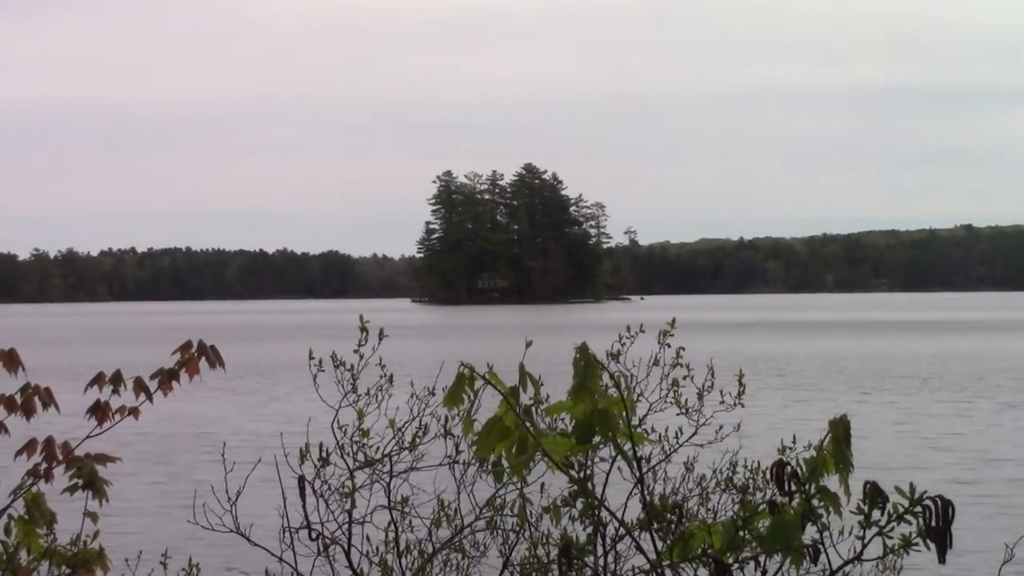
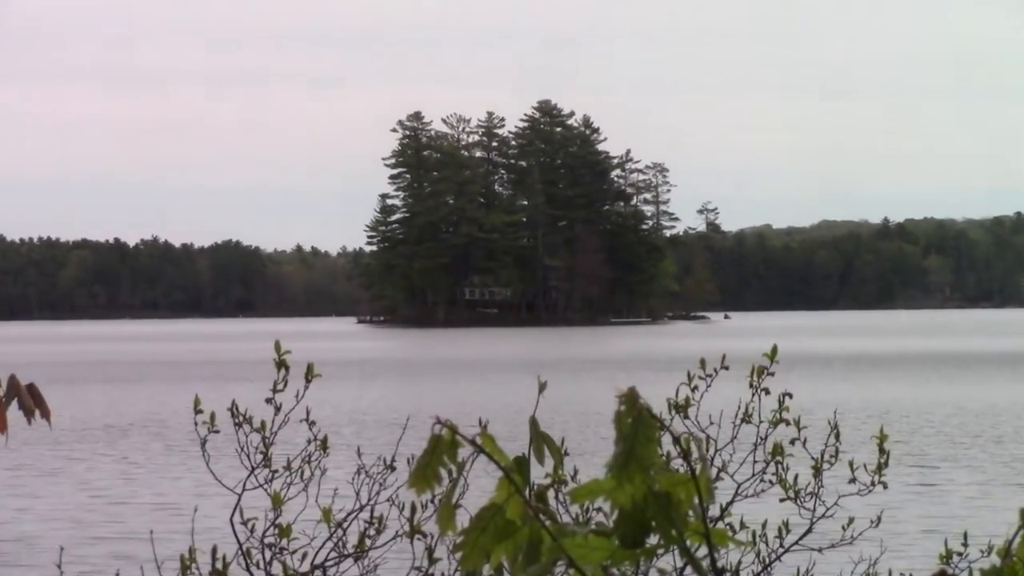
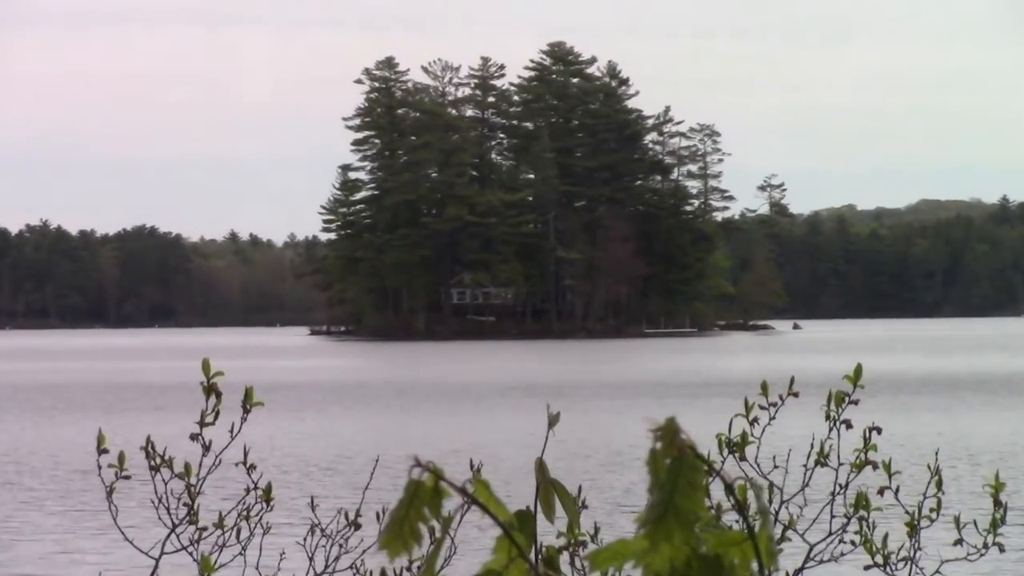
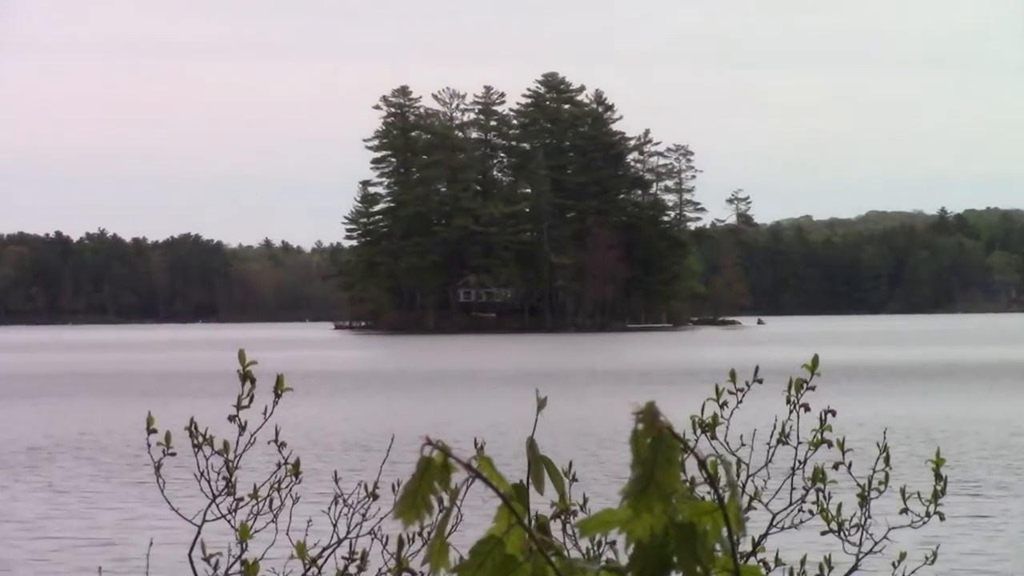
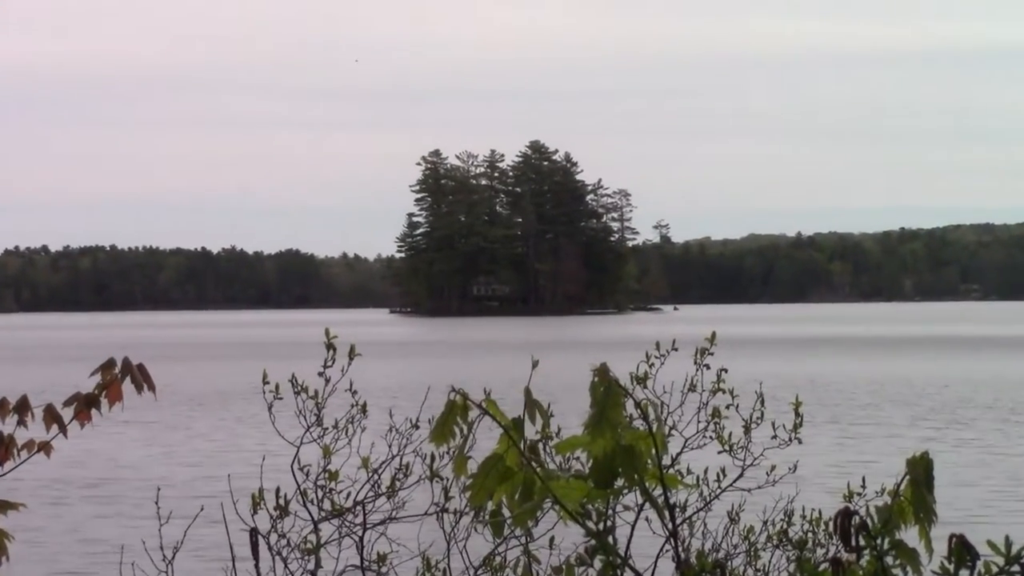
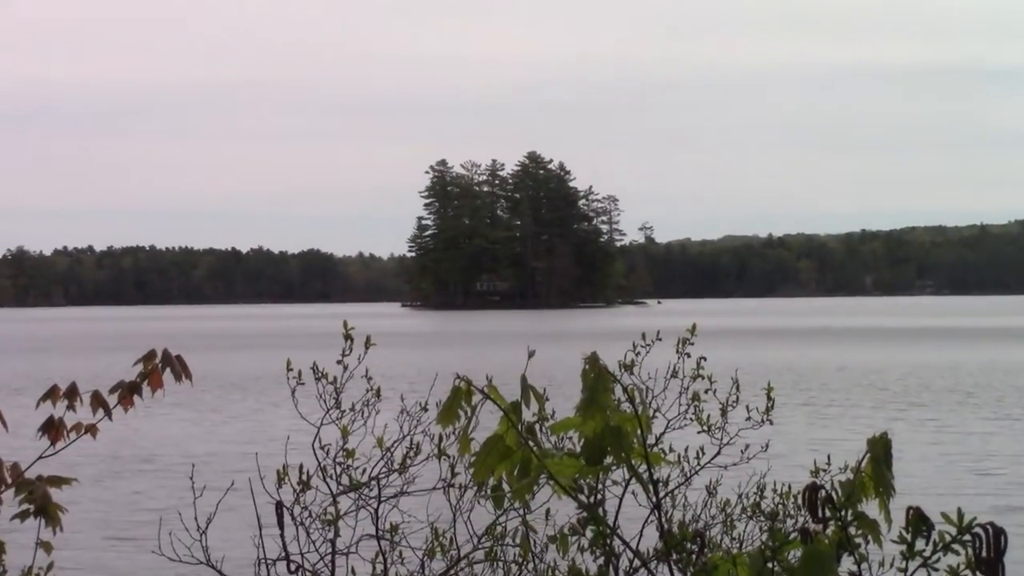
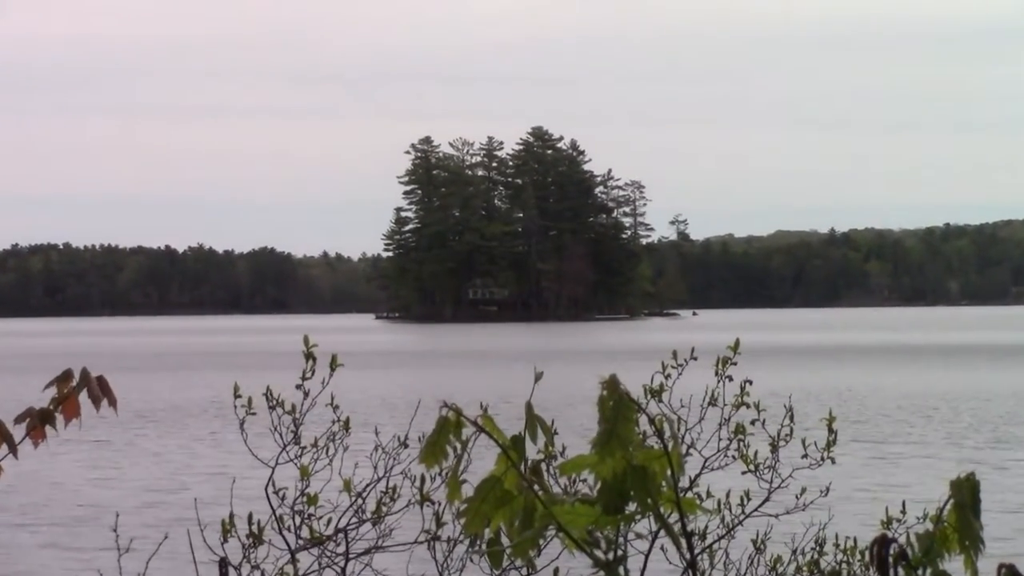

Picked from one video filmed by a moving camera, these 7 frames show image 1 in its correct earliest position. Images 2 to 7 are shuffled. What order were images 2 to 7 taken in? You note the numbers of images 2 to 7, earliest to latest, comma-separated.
6, 5, 7, 2, 4, 3
